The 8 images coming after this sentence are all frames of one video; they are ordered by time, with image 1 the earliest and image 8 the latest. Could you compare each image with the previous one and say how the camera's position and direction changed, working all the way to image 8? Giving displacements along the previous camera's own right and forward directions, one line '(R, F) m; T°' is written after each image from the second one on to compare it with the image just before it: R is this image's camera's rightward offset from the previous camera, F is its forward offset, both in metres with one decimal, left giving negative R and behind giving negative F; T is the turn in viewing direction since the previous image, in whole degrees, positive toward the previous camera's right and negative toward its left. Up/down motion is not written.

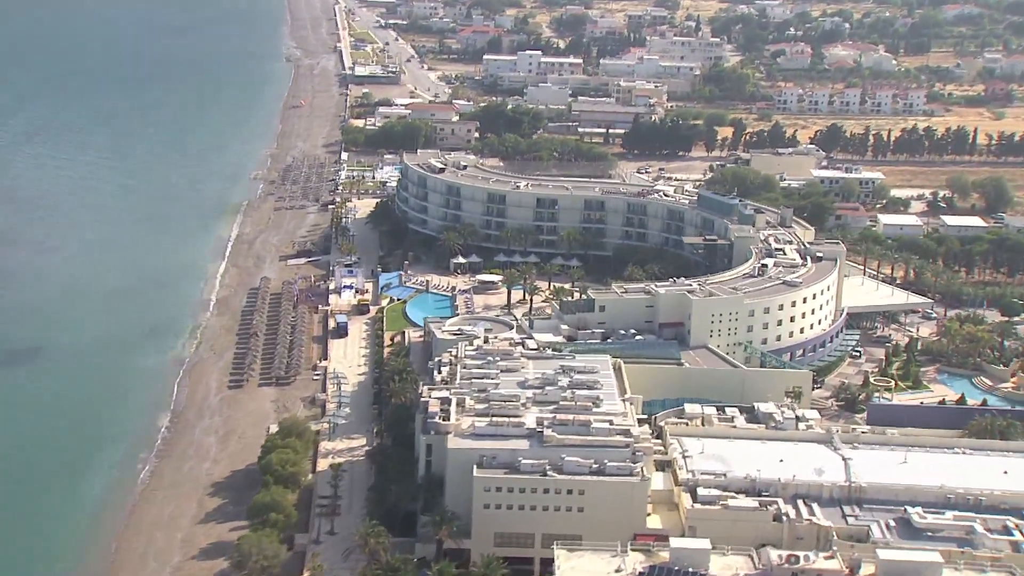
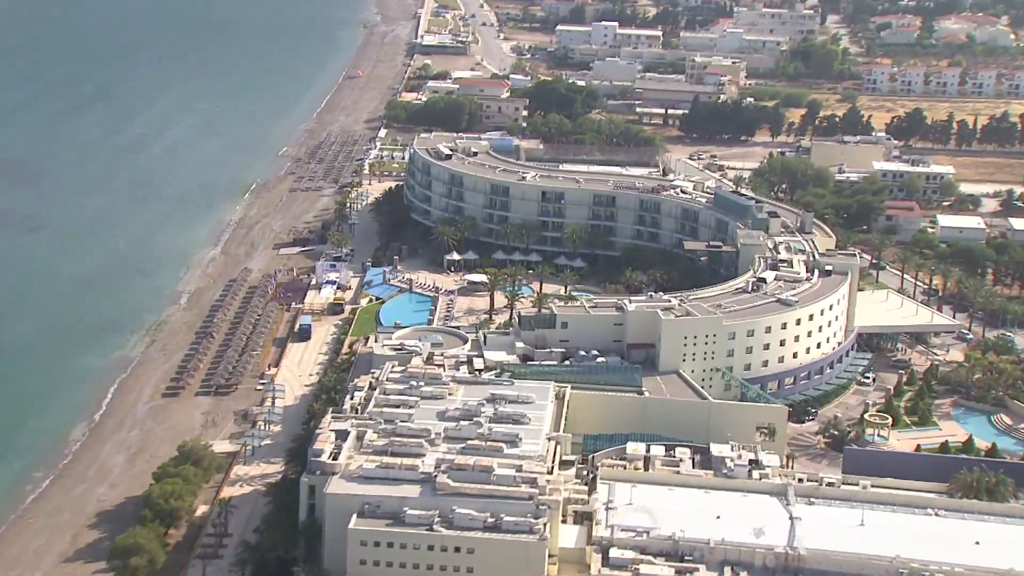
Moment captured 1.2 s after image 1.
(+9.6, +8.0) m; -6°
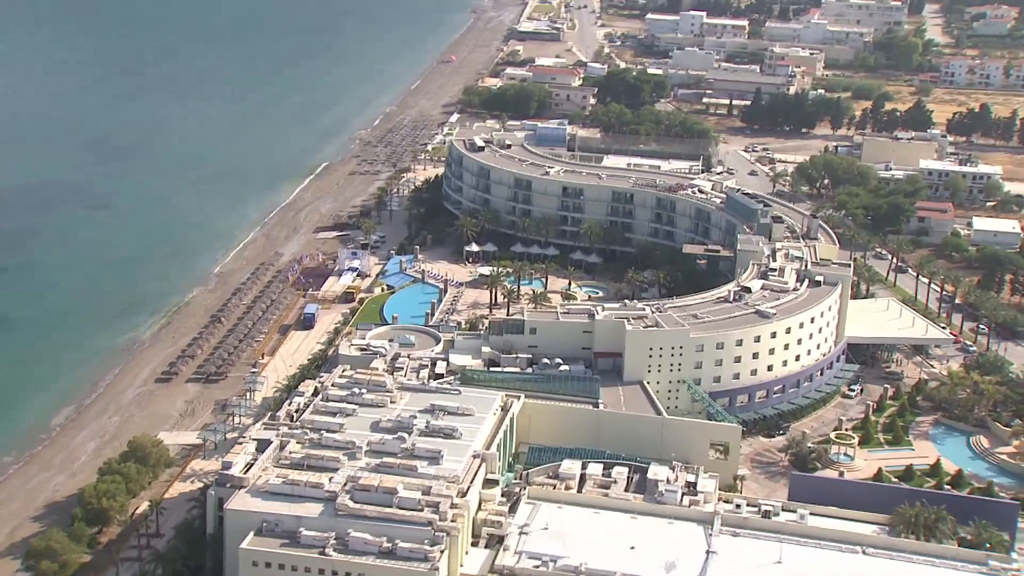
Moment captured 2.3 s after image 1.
(+9.8, -0.4) m; -6°
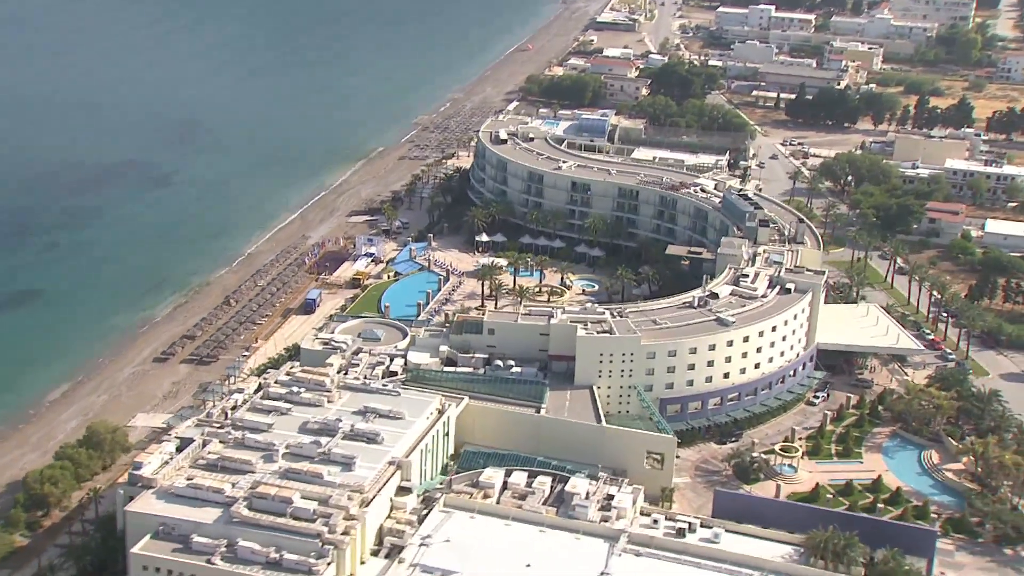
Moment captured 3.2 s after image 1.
(+10.1, -1.4) m; -6°
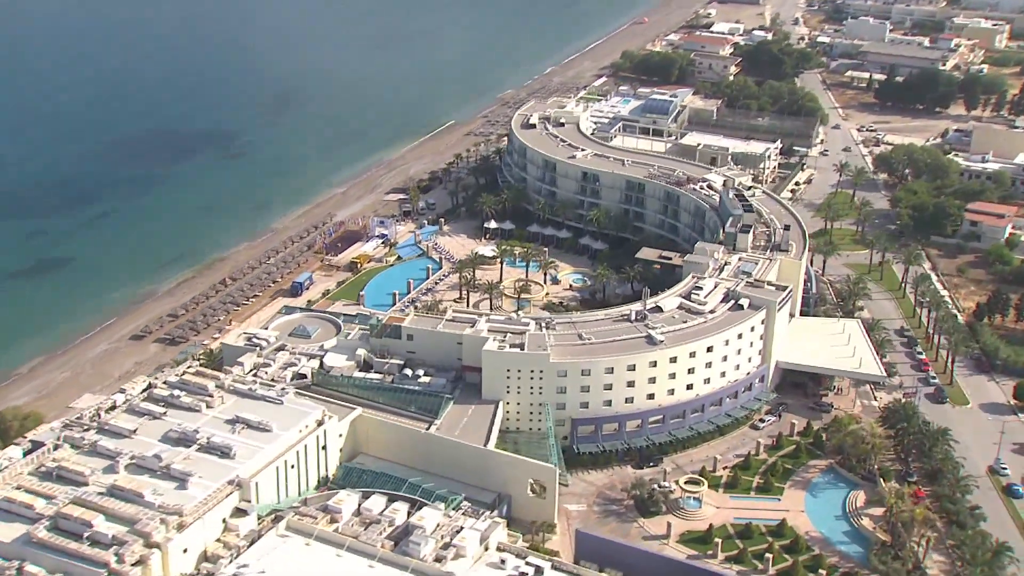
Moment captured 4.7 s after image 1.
(+16.8, +4.9) m; -10°
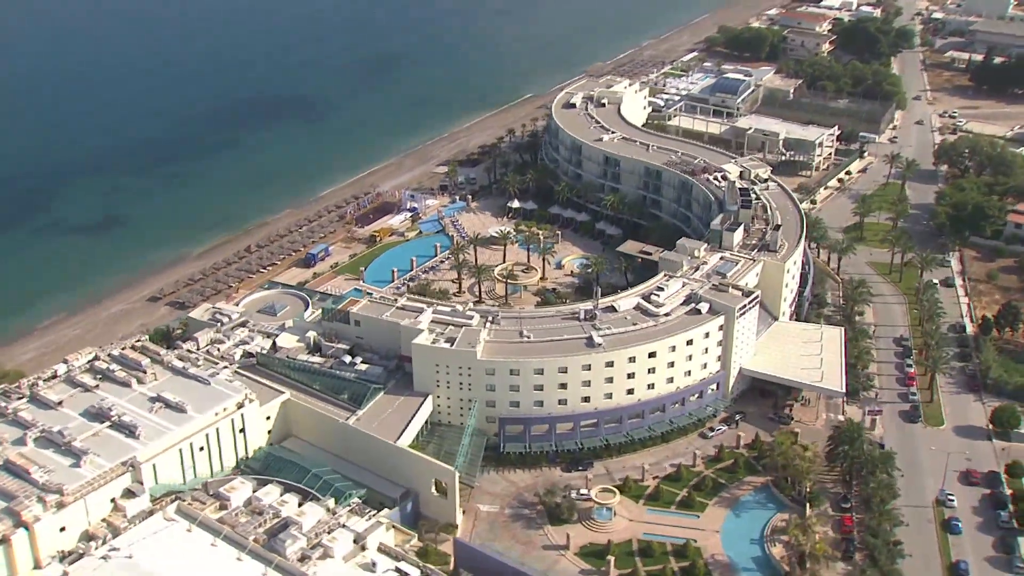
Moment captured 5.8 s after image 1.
(+14.3, +2.6) m; -9°
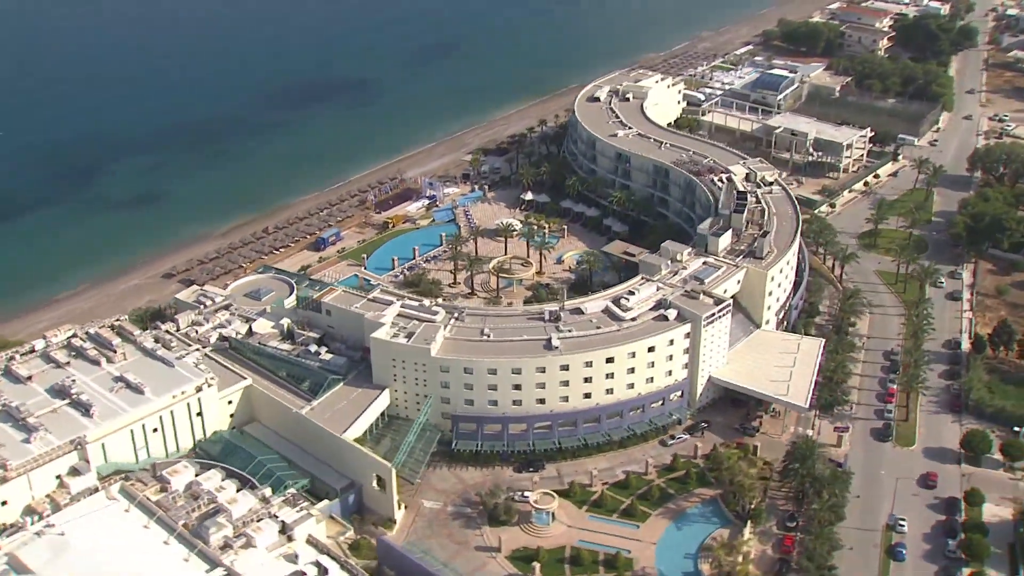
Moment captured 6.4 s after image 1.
(+8.7, +0.7) m; -6°
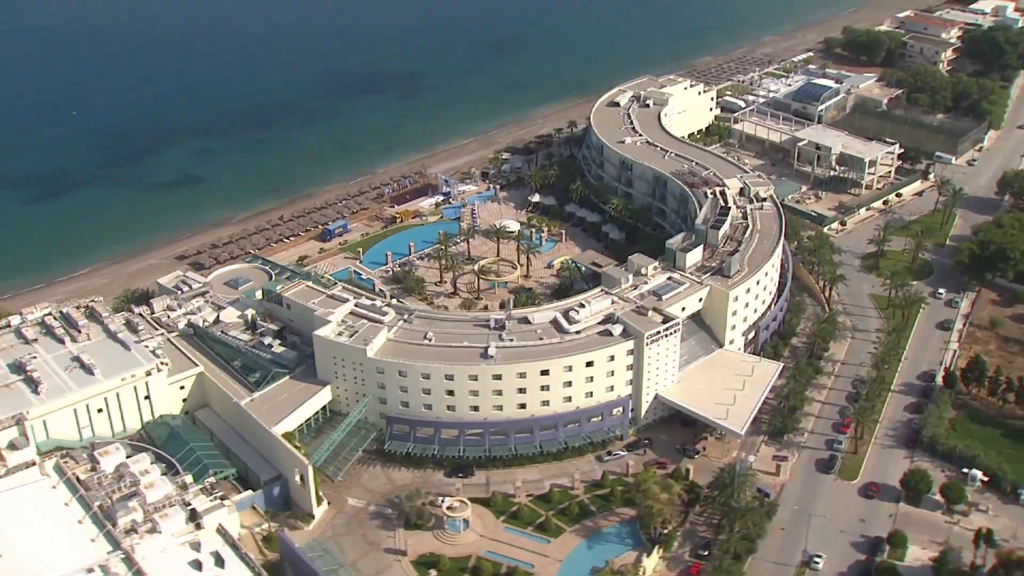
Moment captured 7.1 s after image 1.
(+11.1, +0.7) m; -7°
